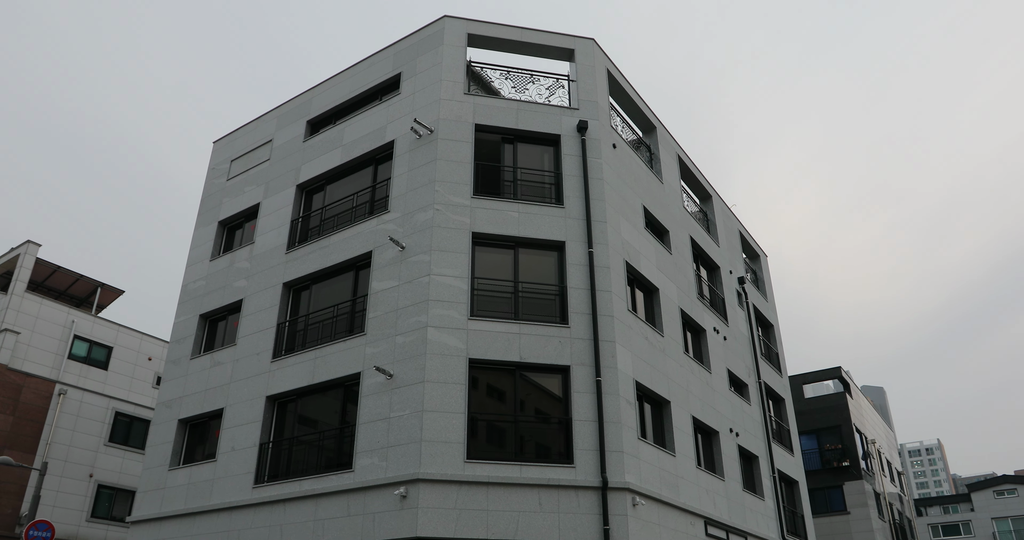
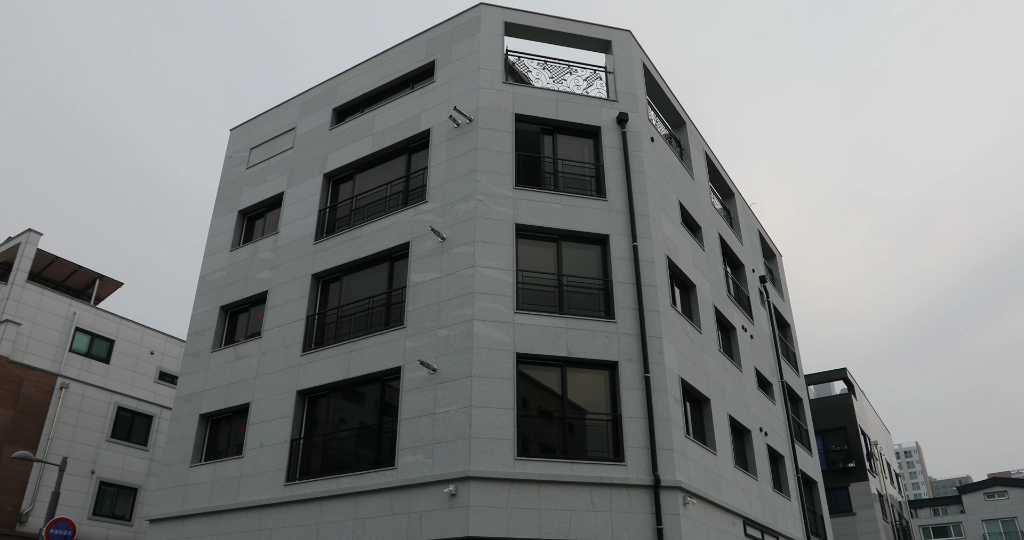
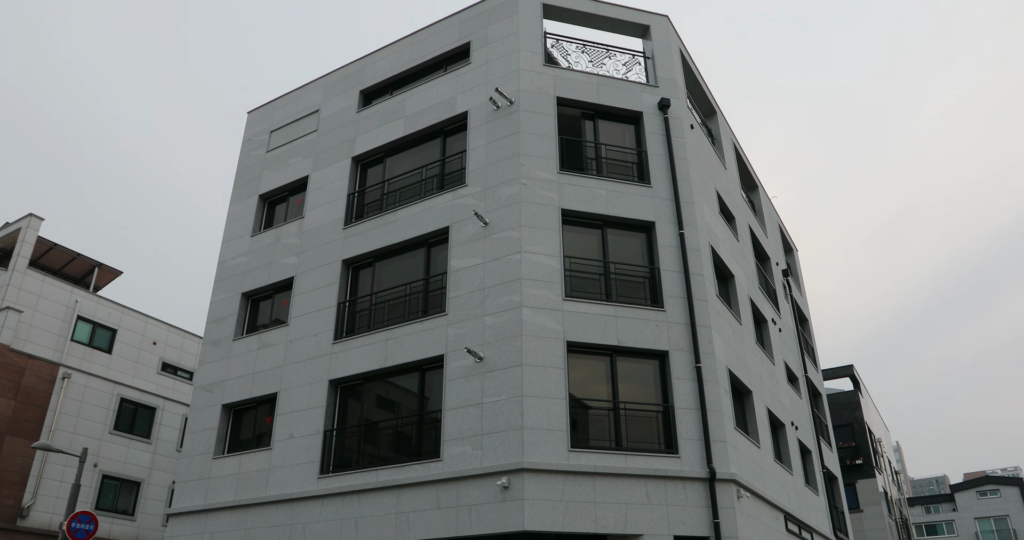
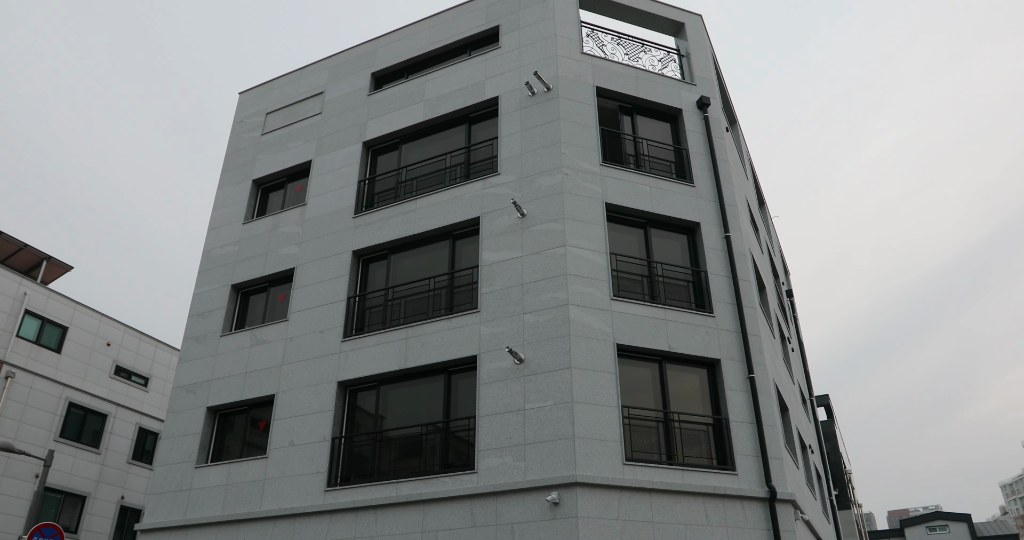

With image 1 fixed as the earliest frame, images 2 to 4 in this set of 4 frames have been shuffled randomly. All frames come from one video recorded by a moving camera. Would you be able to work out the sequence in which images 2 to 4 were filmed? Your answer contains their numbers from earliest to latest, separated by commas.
2, 3, 4
